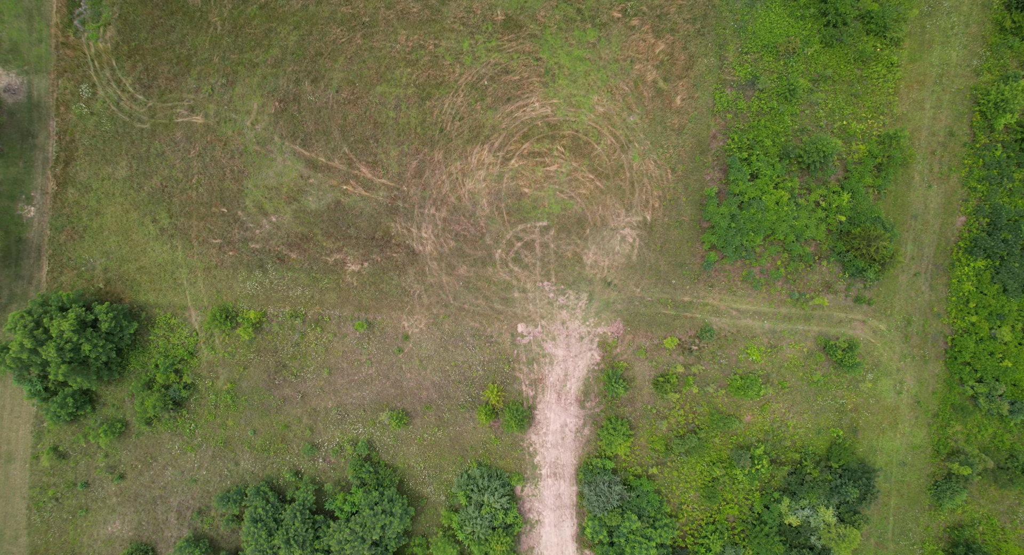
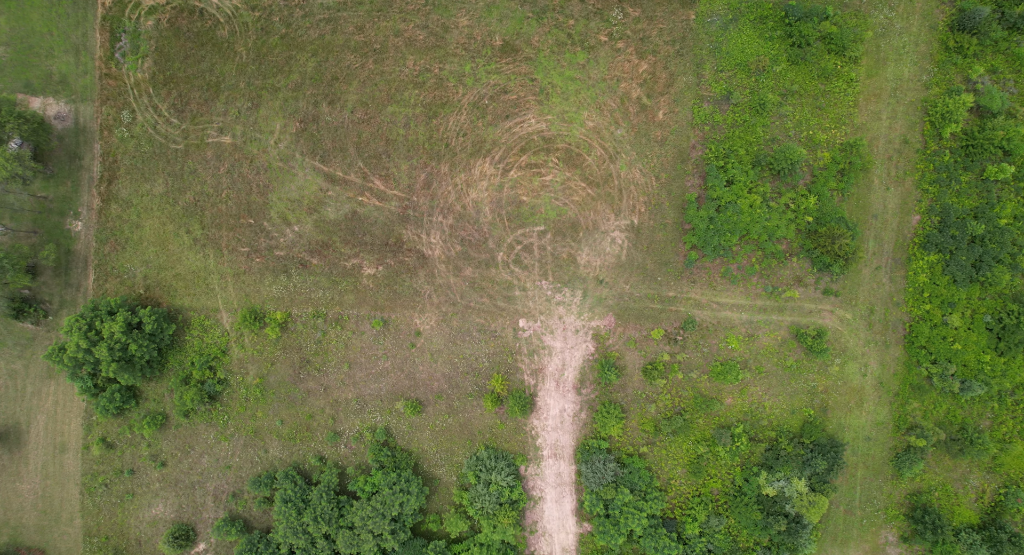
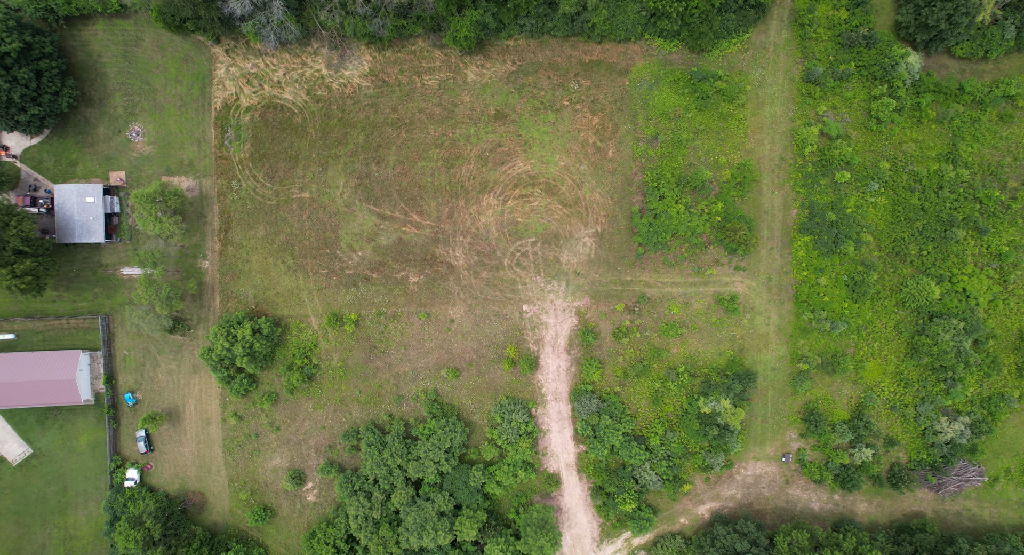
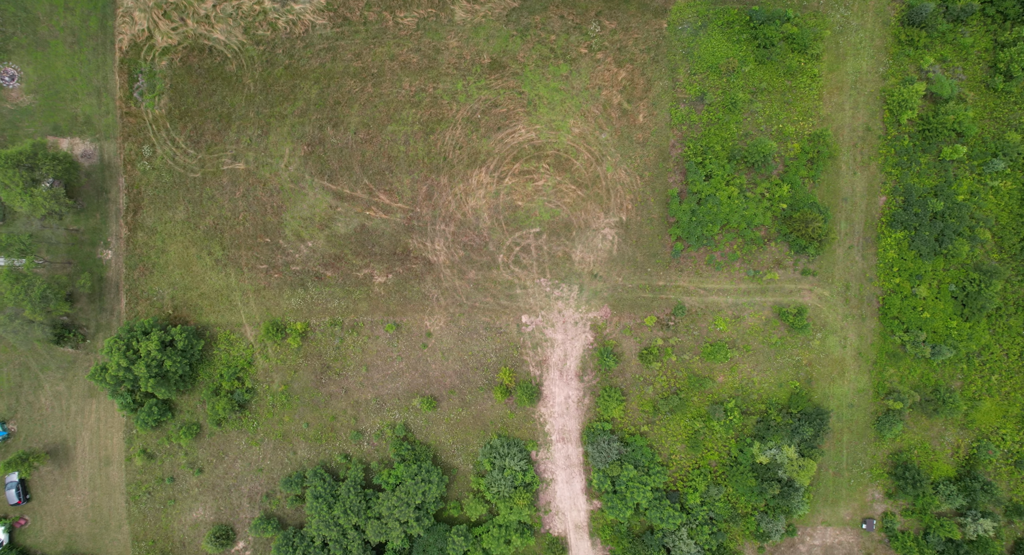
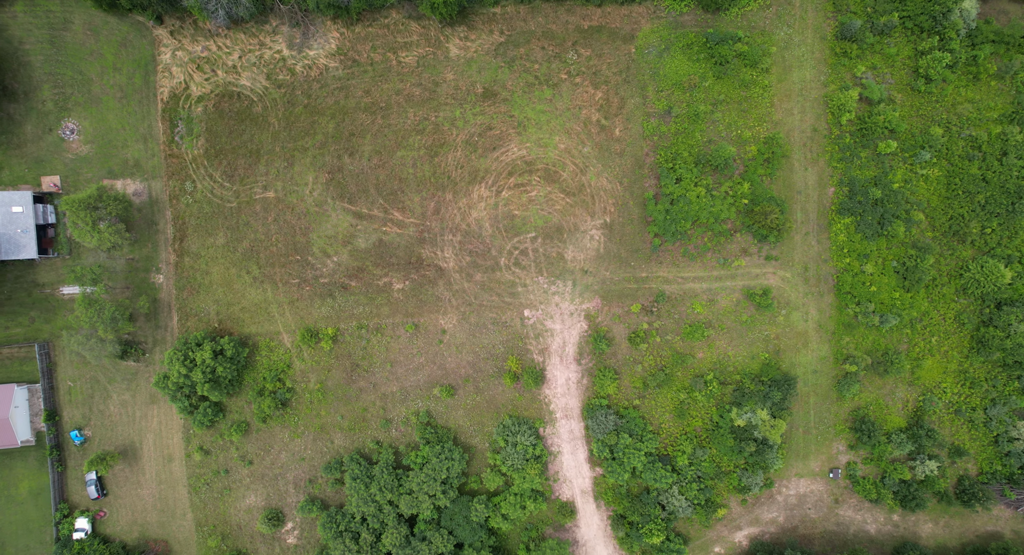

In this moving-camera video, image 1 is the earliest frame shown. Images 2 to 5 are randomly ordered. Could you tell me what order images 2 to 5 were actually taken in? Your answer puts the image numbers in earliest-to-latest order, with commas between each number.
2, 4, 5, 3
